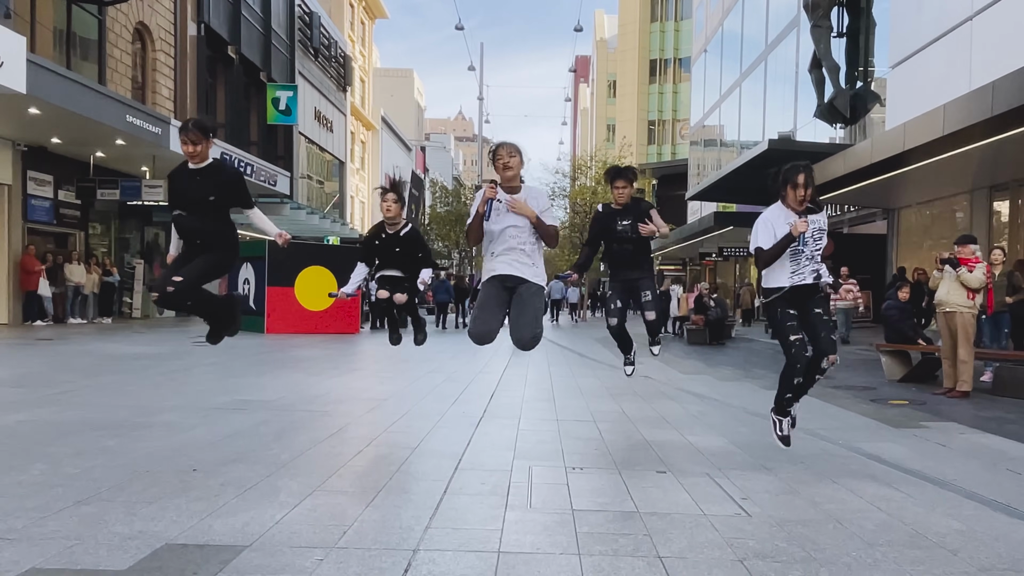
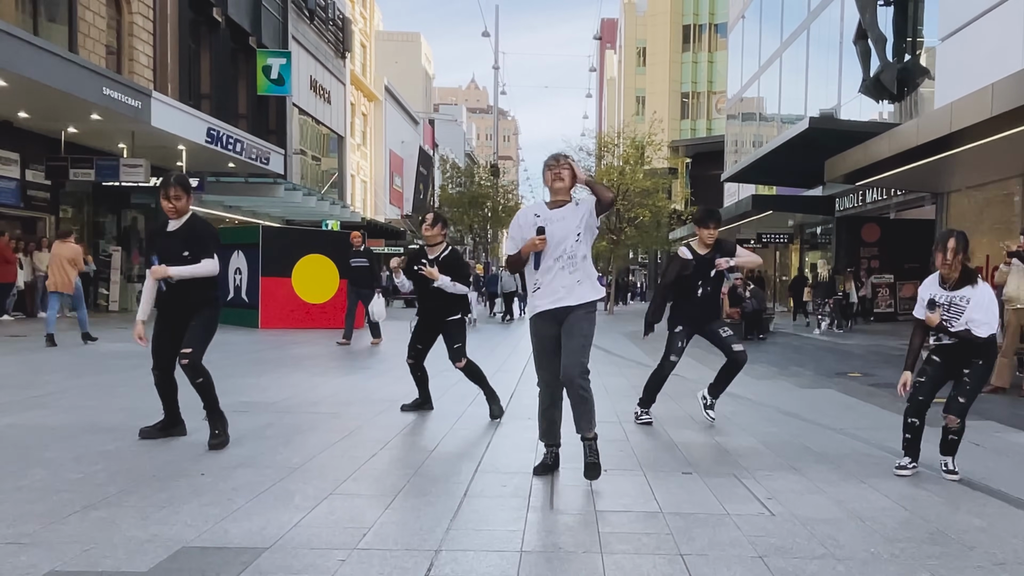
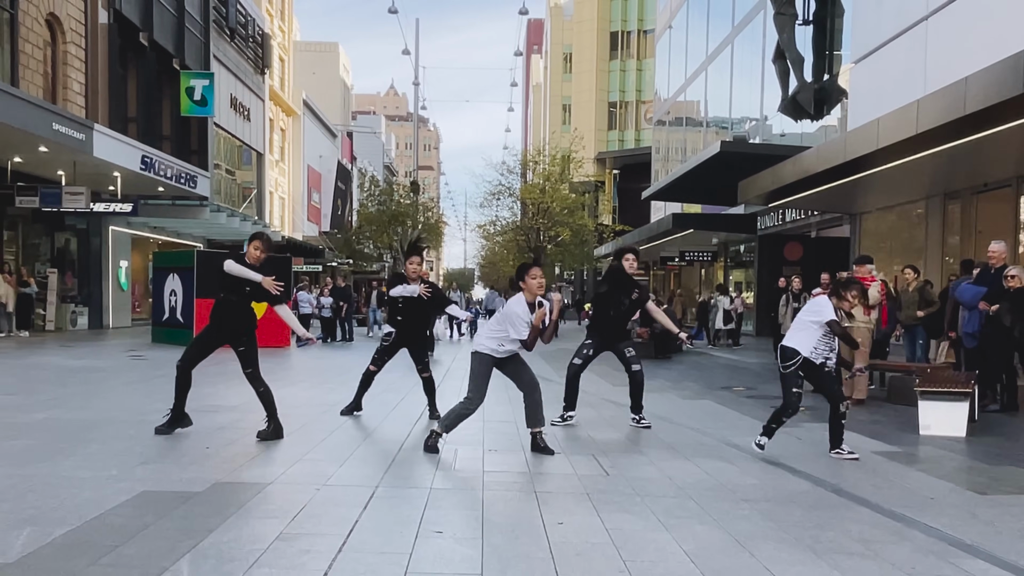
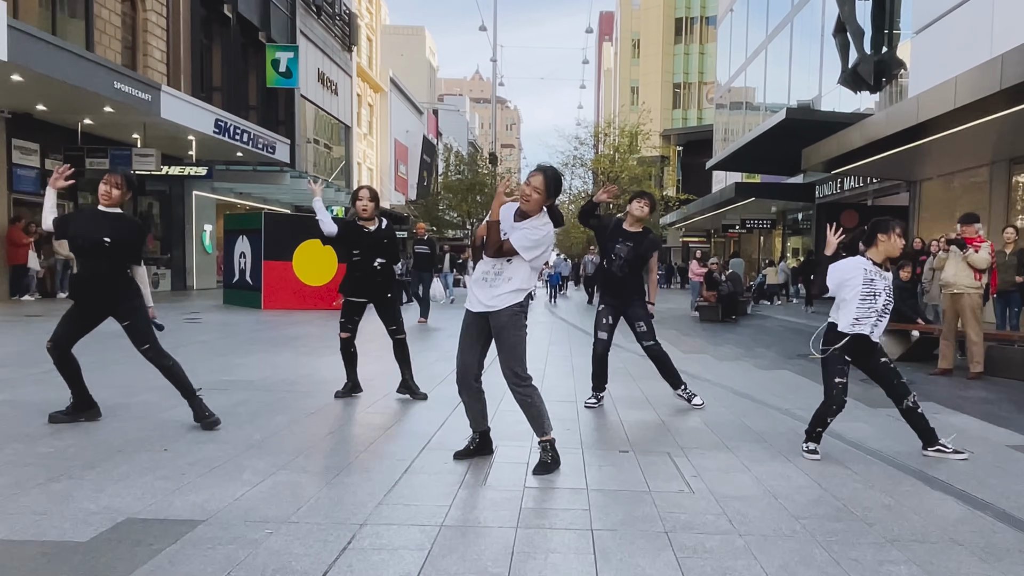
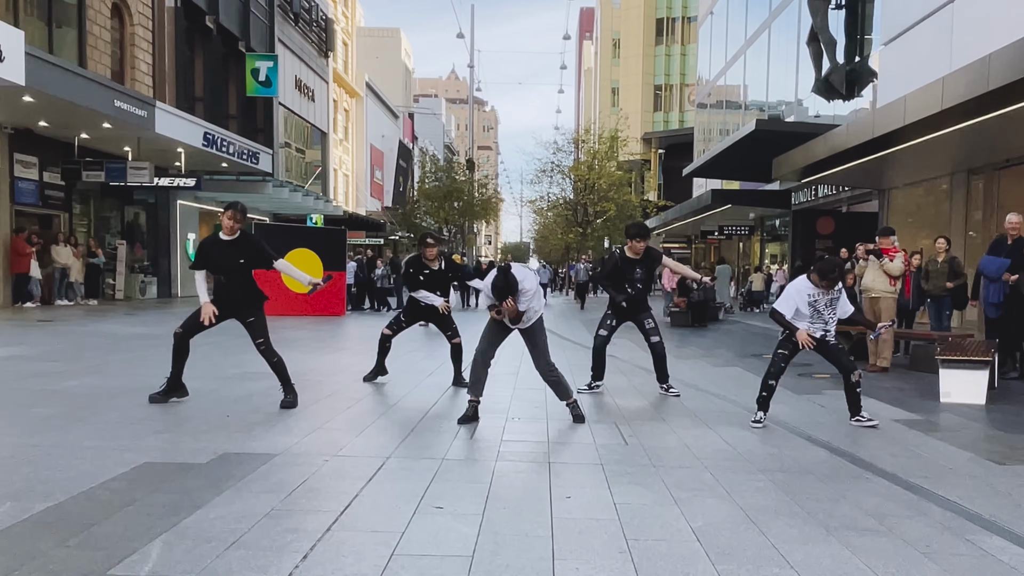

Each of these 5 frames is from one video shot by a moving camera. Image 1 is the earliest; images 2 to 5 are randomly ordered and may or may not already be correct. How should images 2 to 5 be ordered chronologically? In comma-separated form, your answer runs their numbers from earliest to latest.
3, 5, 4, 2
